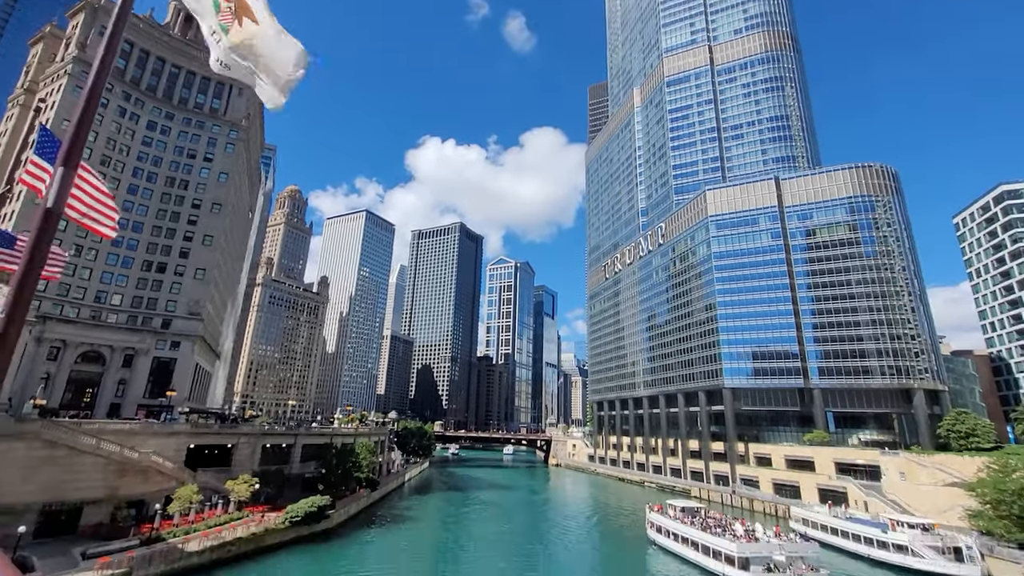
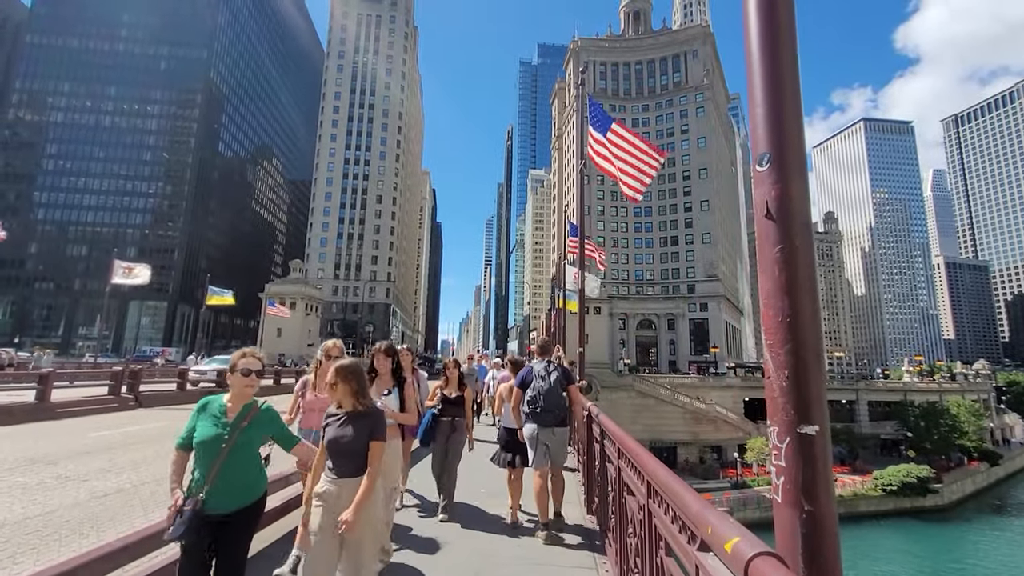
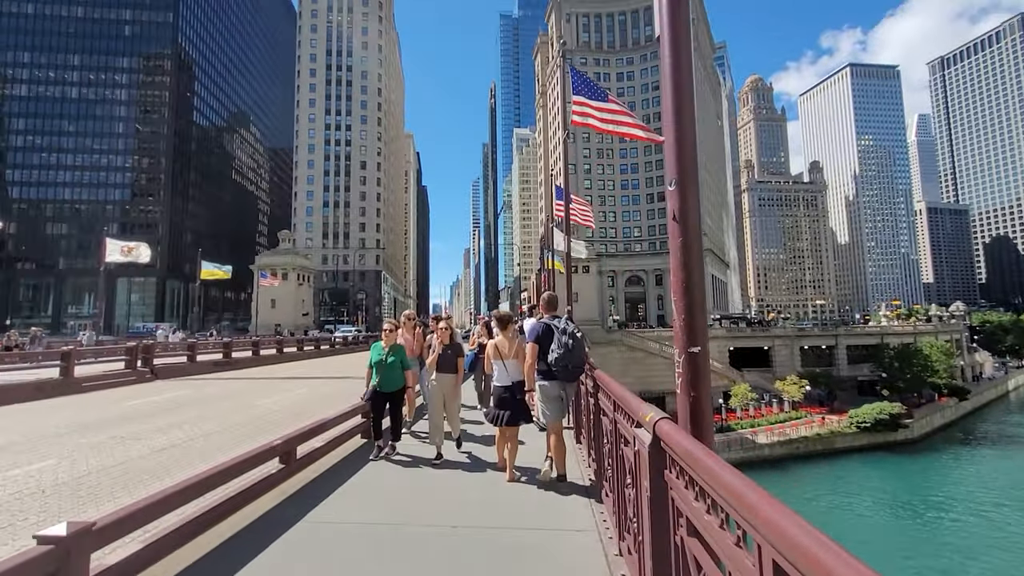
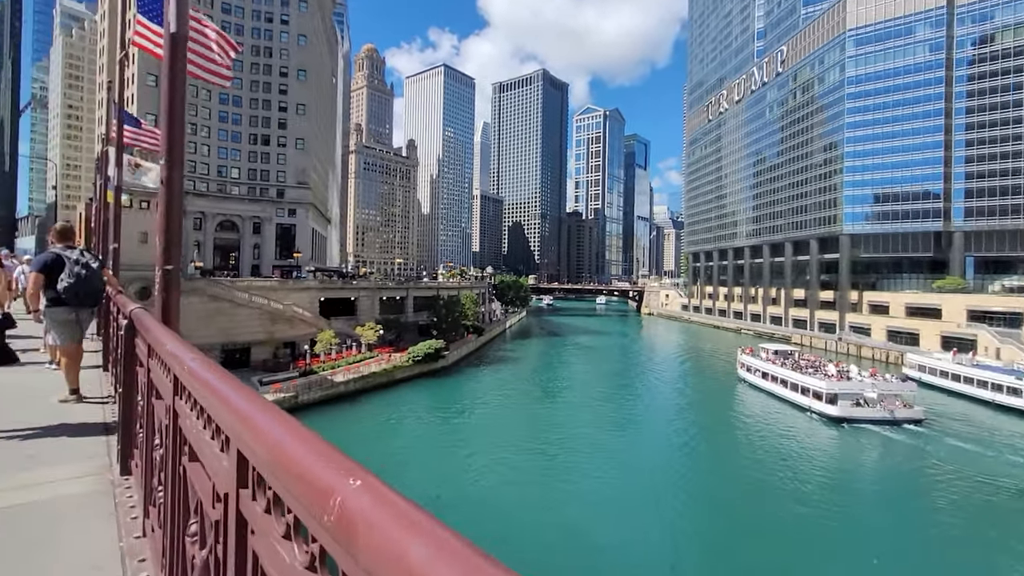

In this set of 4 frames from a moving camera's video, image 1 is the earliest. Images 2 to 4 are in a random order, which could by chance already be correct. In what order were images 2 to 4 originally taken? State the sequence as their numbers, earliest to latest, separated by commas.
4, 3, 2
